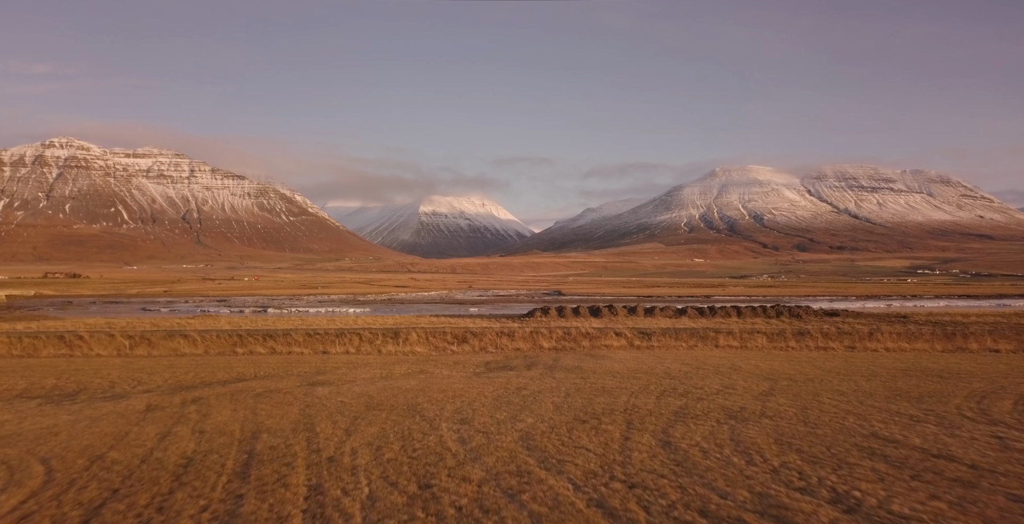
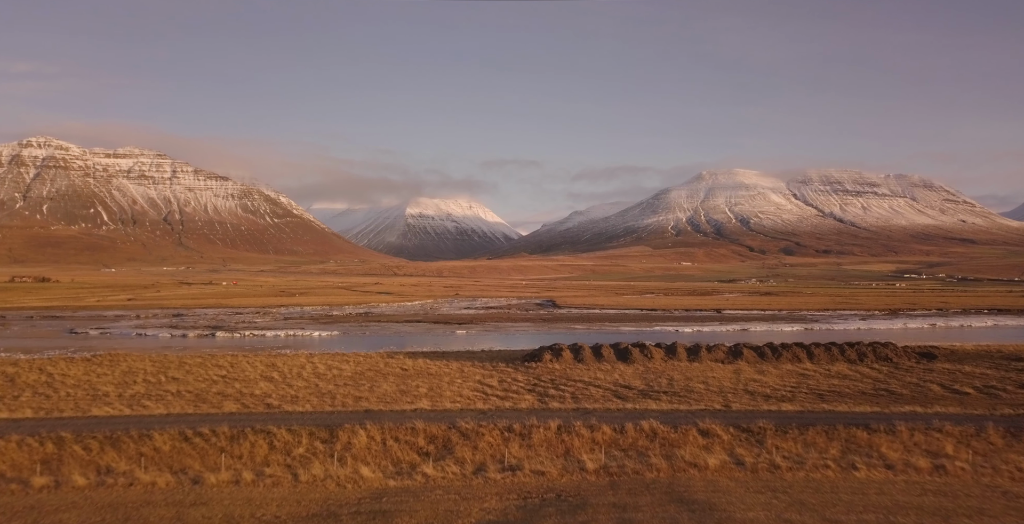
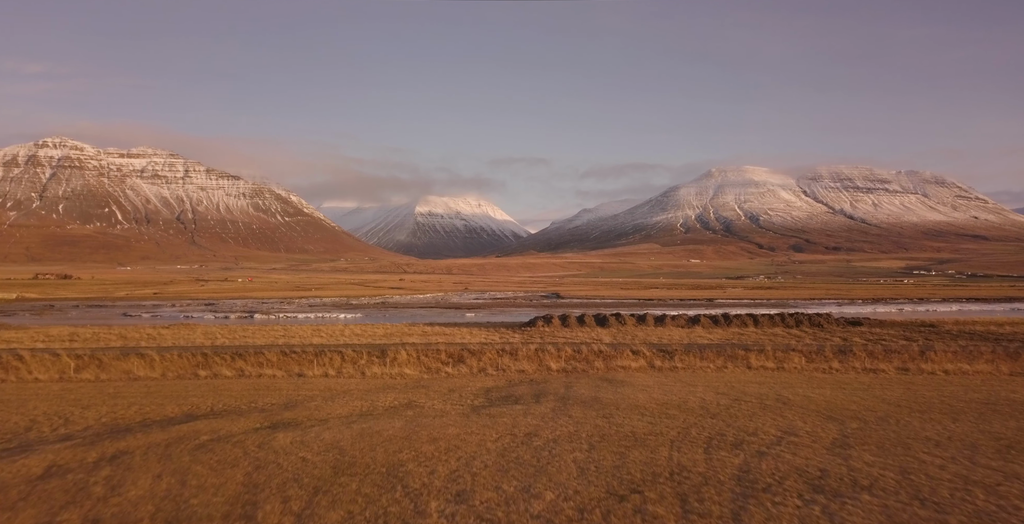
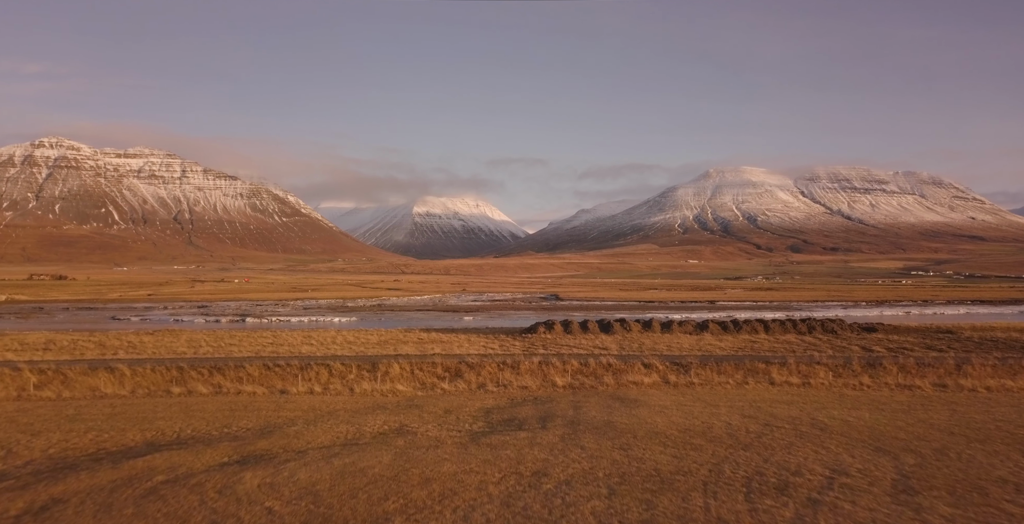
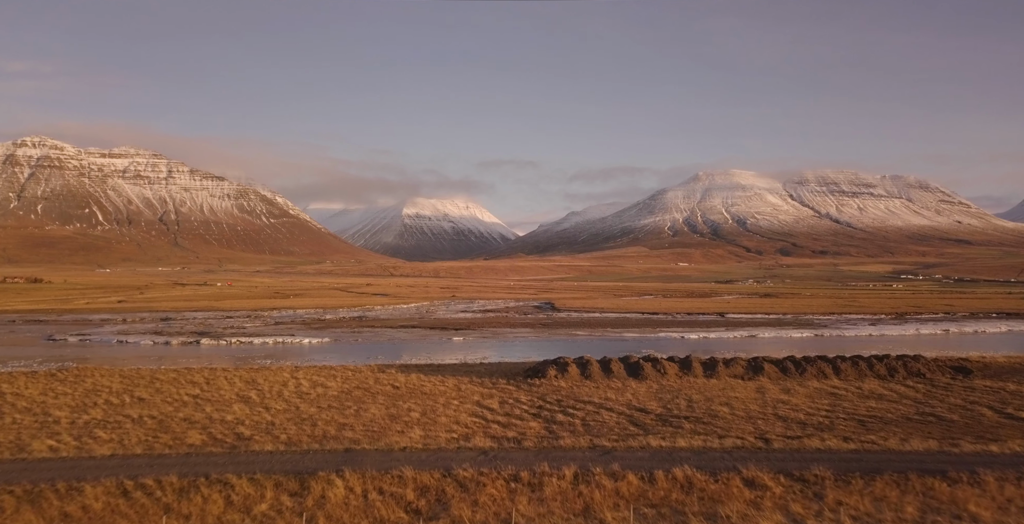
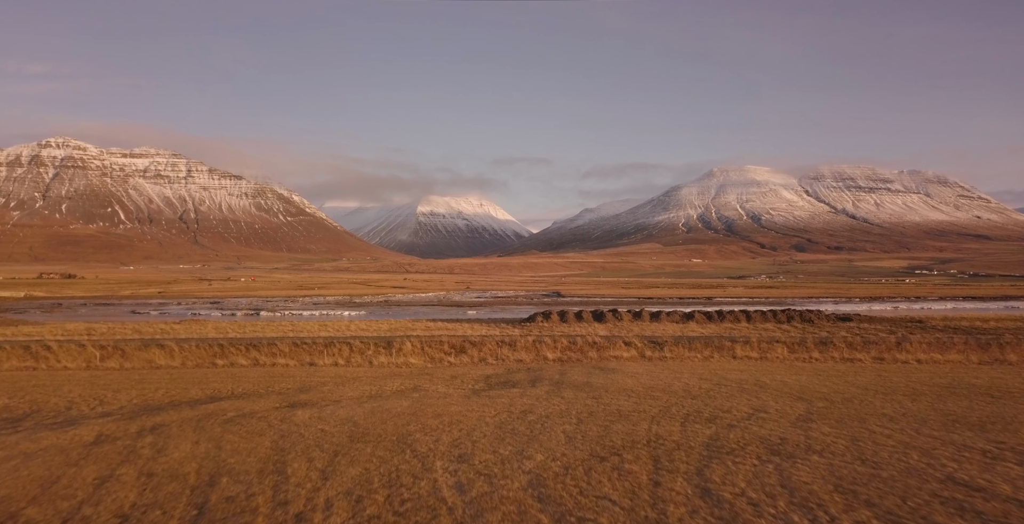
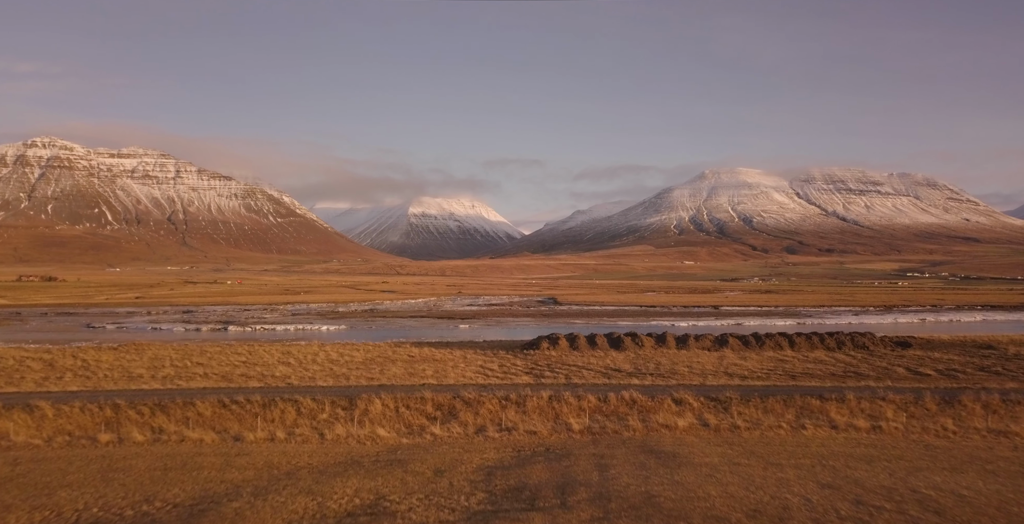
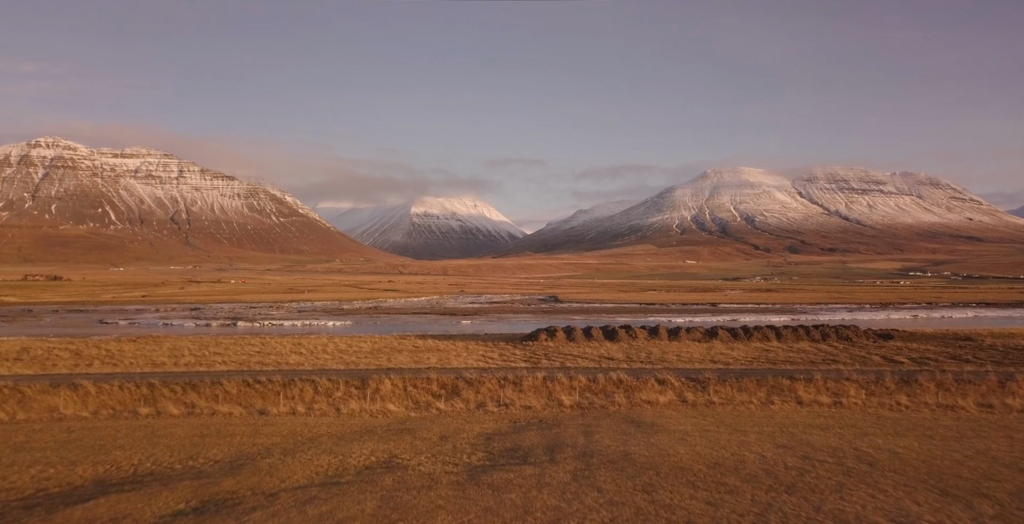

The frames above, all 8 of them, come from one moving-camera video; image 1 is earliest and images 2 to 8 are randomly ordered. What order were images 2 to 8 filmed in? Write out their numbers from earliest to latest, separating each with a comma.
6, 3, 4, 8, 7, 2, 5
